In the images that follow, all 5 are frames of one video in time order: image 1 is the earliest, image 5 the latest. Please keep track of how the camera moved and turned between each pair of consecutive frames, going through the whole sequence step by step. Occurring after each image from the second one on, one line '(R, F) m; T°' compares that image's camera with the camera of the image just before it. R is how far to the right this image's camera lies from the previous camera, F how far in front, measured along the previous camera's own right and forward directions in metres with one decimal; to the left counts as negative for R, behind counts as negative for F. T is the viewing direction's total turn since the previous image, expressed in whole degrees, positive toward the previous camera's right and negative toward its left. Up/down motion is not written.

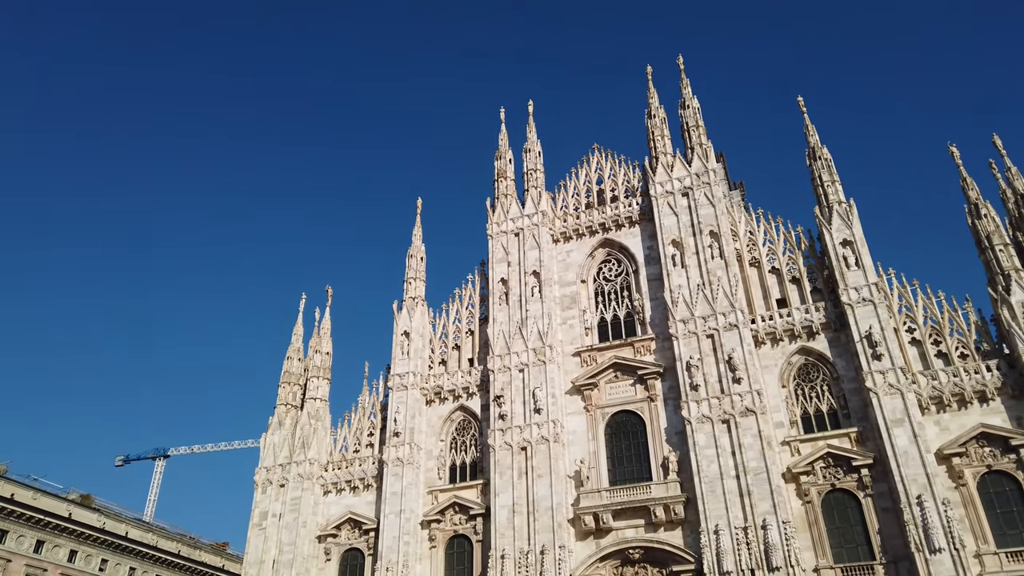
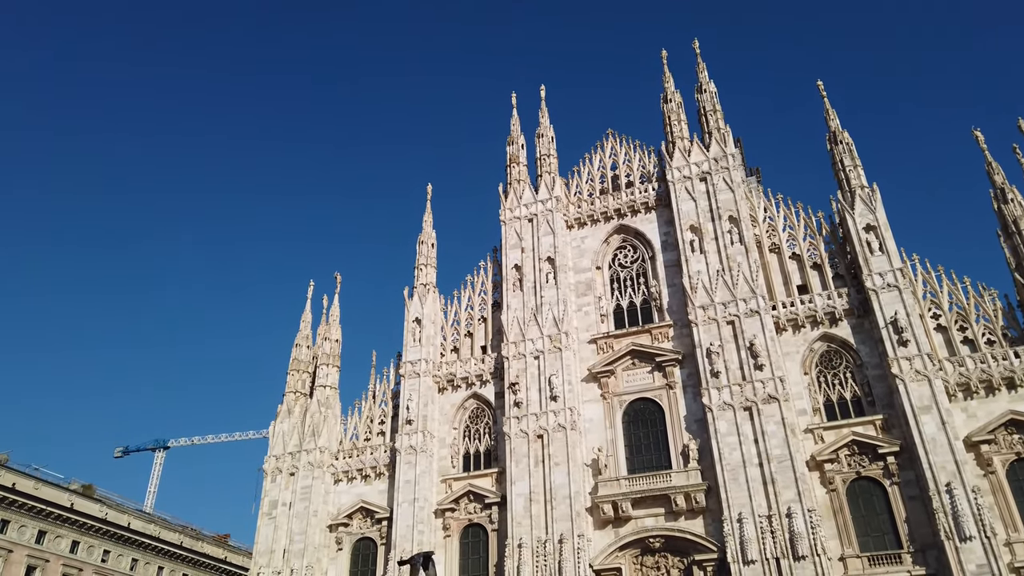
(-0.7, +0.5) m; 0°
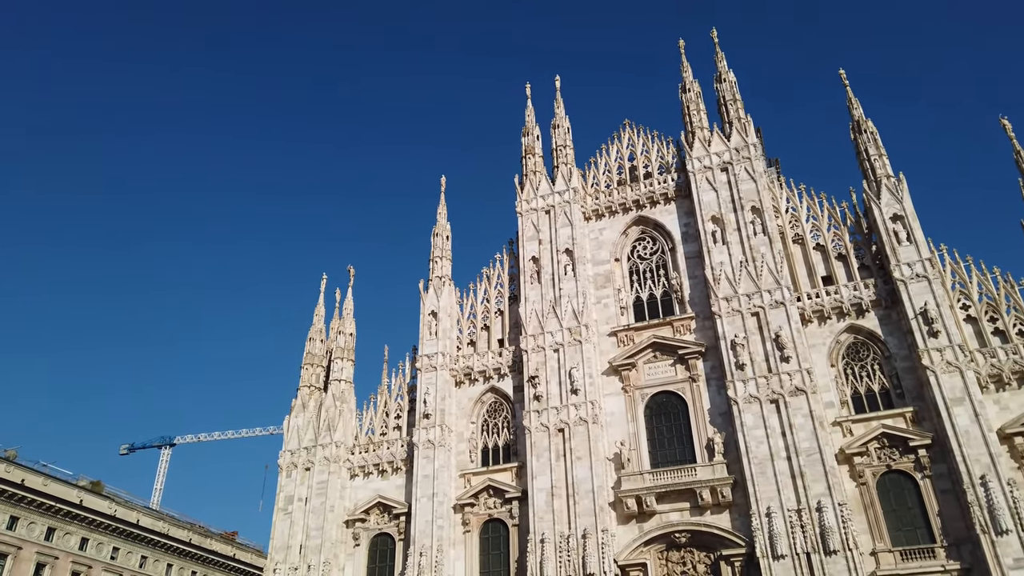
(-0.7, +0.4) m; 0°
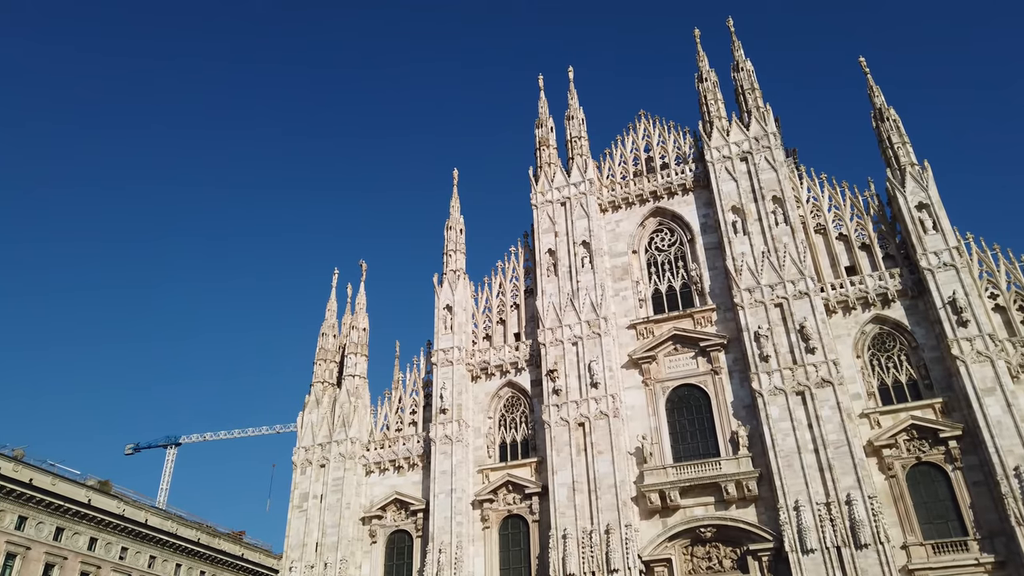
(-0.6, +0.4) m; 0°
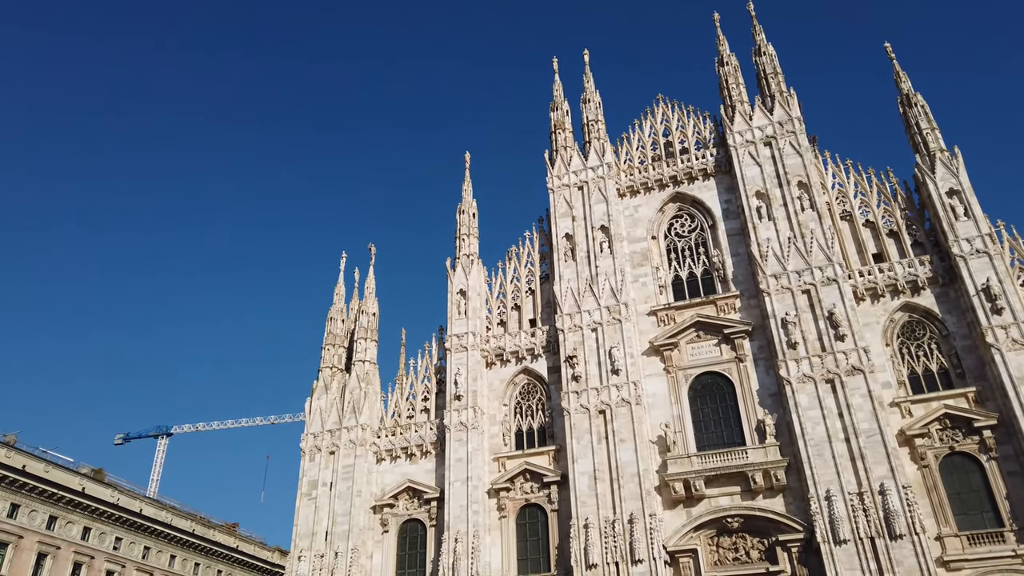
(-1.0, +0.7) m; +1°
